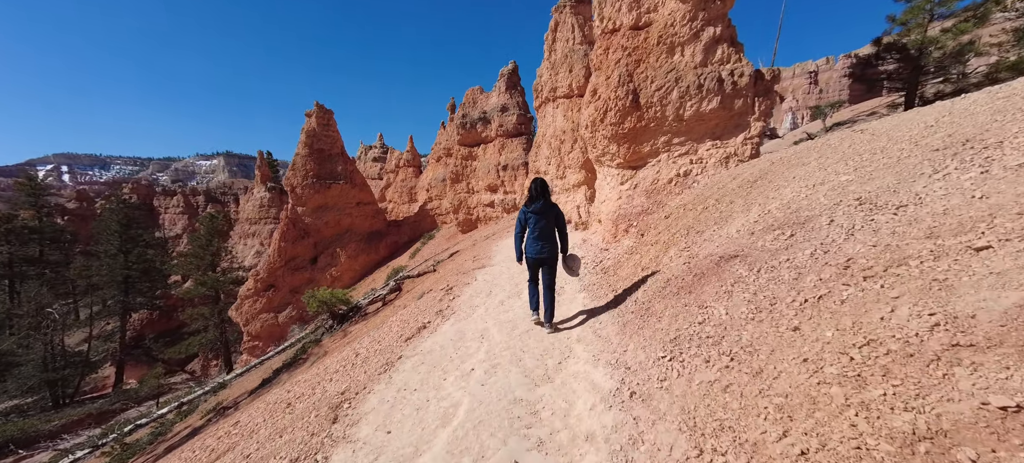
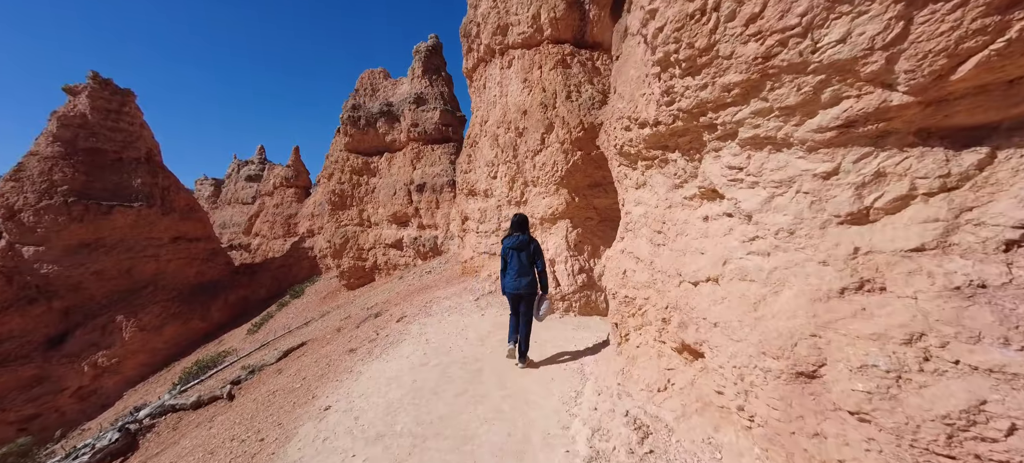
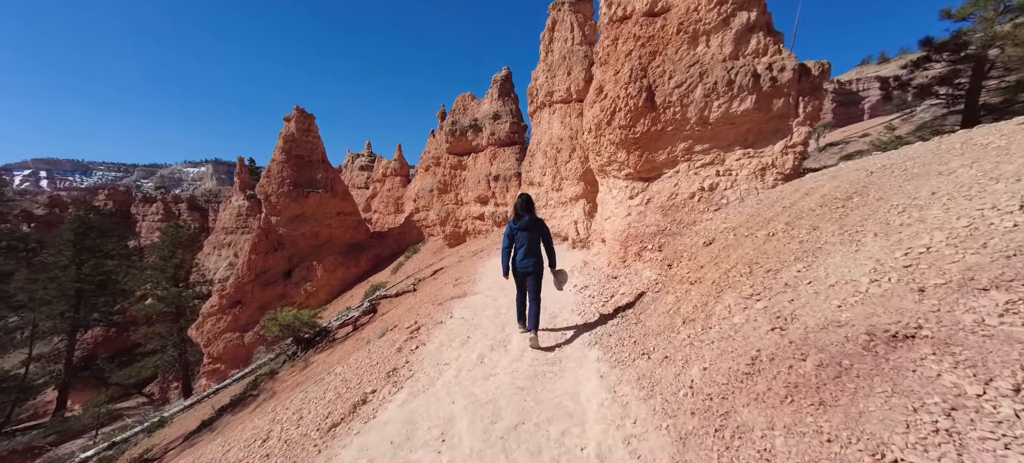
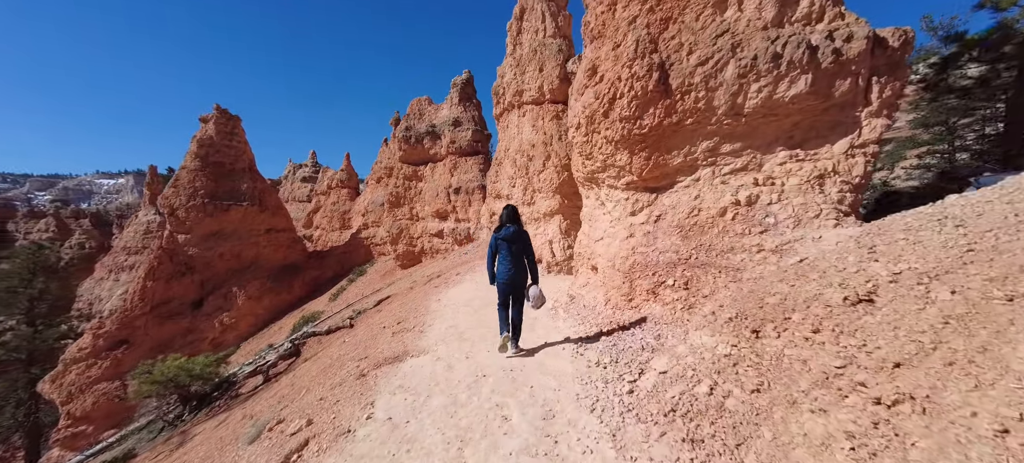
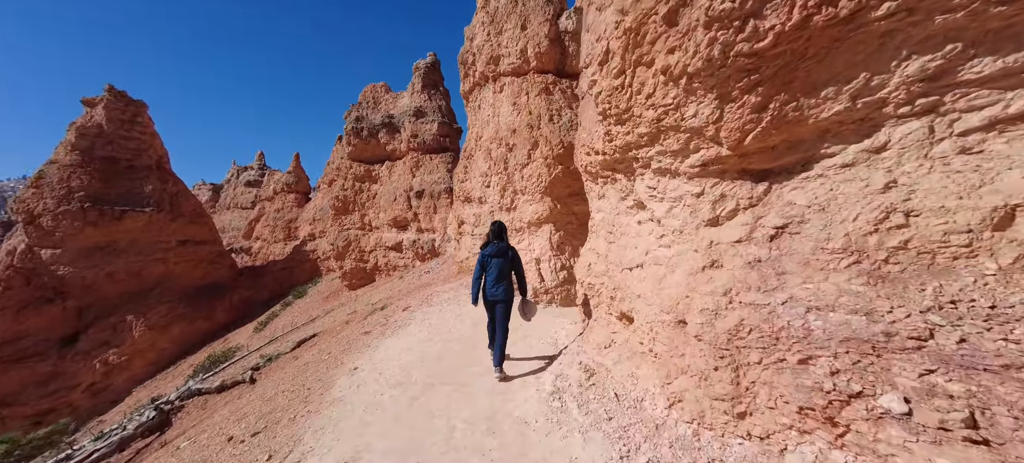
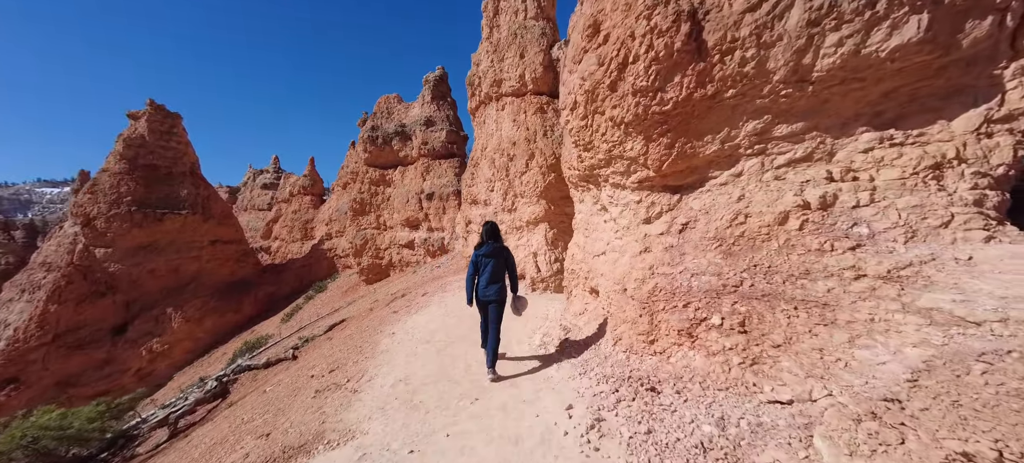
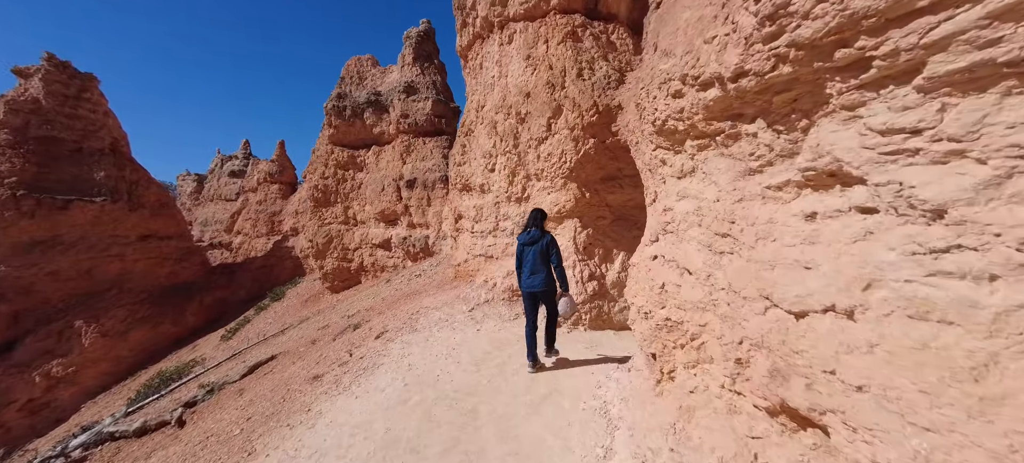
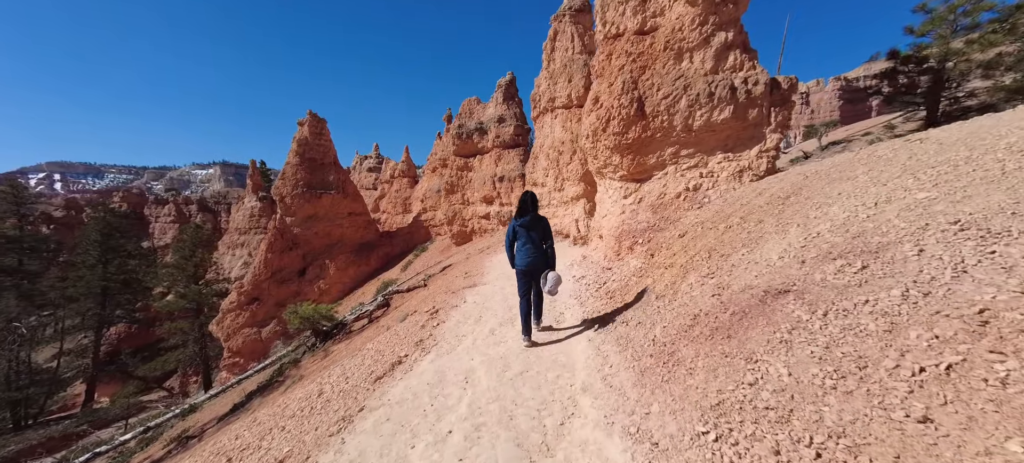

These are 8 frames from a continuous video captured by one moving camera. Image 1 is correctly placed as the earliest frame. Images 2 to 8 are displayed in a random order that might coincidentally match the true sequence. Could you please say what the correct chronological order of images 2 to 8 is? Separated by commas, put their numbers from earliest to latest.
8, 3, 4, 6, 5, 2, 7
